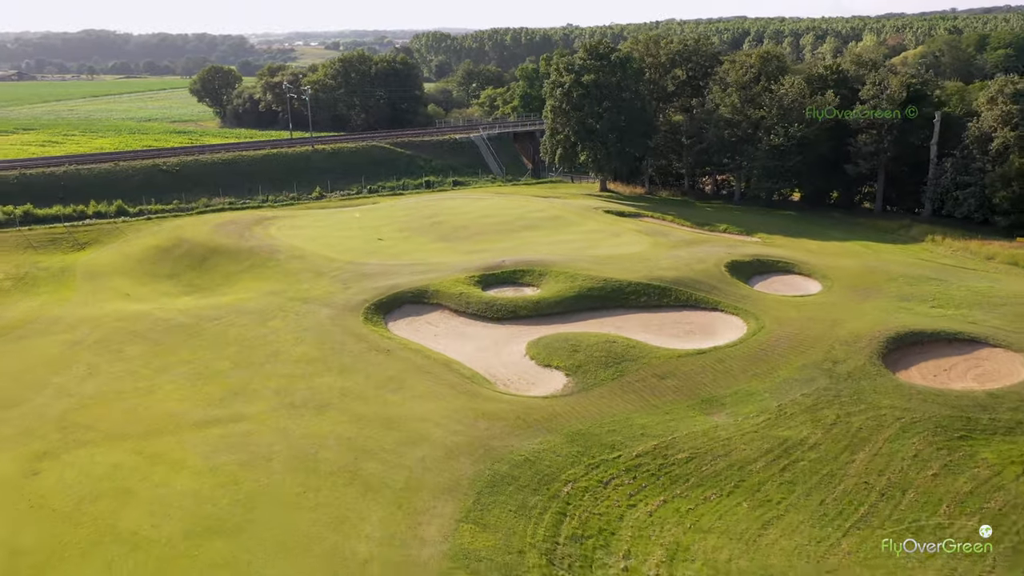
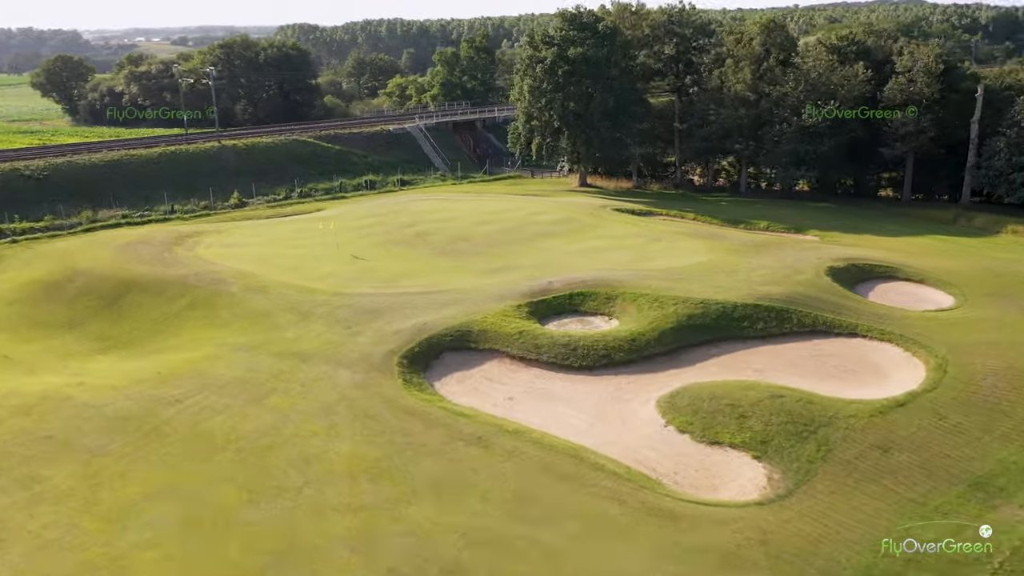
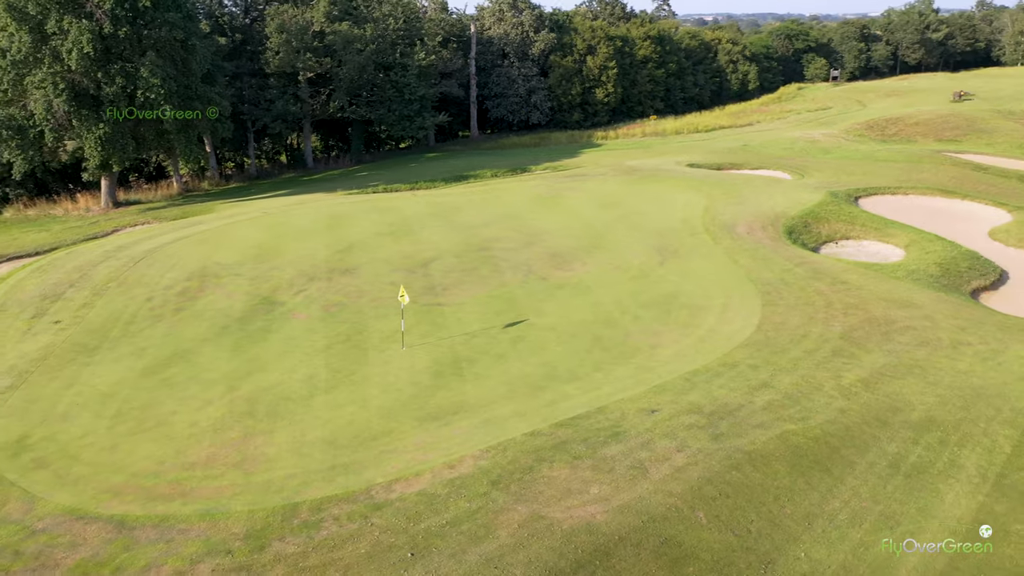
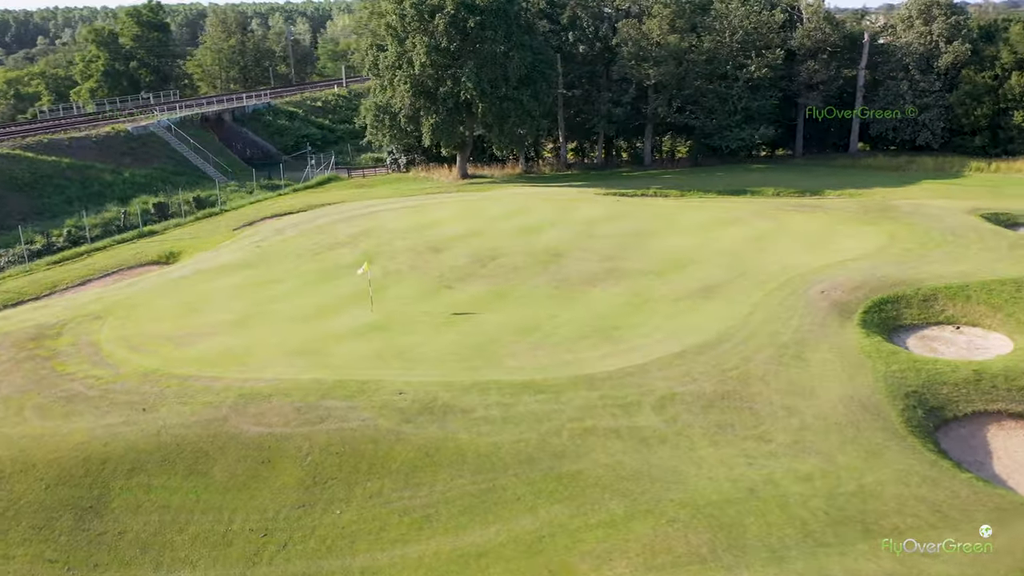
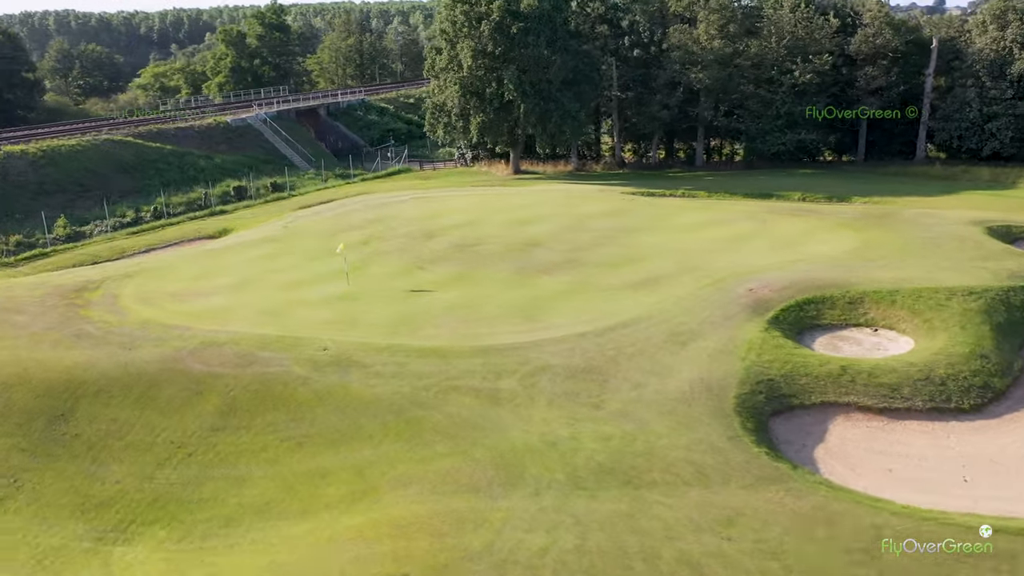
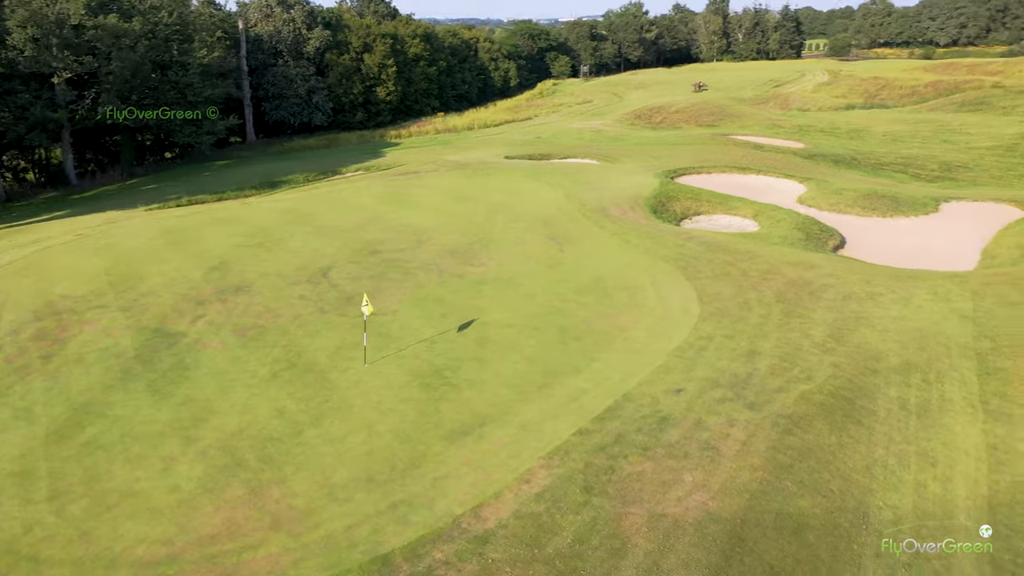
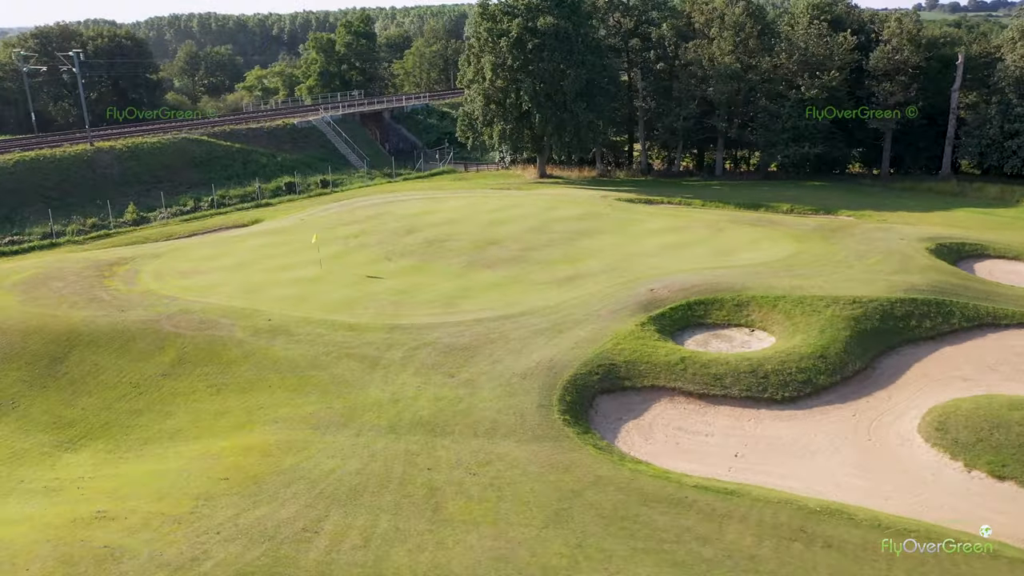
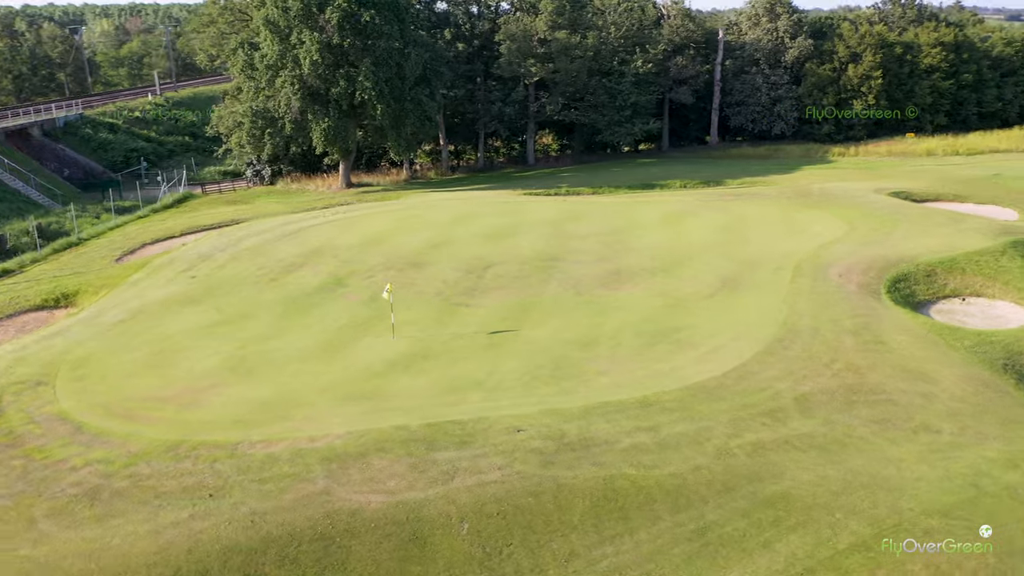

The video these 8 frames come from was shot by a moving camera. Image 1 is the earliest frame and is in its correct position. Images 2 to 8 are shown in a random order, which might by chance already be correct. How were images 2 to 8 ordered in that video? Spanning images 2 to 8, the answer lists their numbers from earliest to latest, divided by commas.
2, 7, 5, 4, 8, 3, 6
